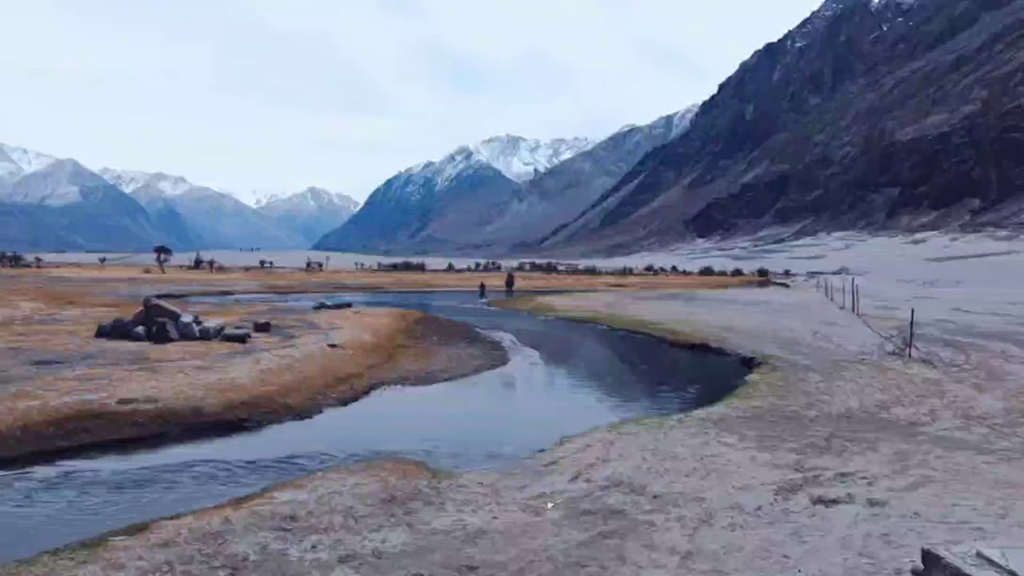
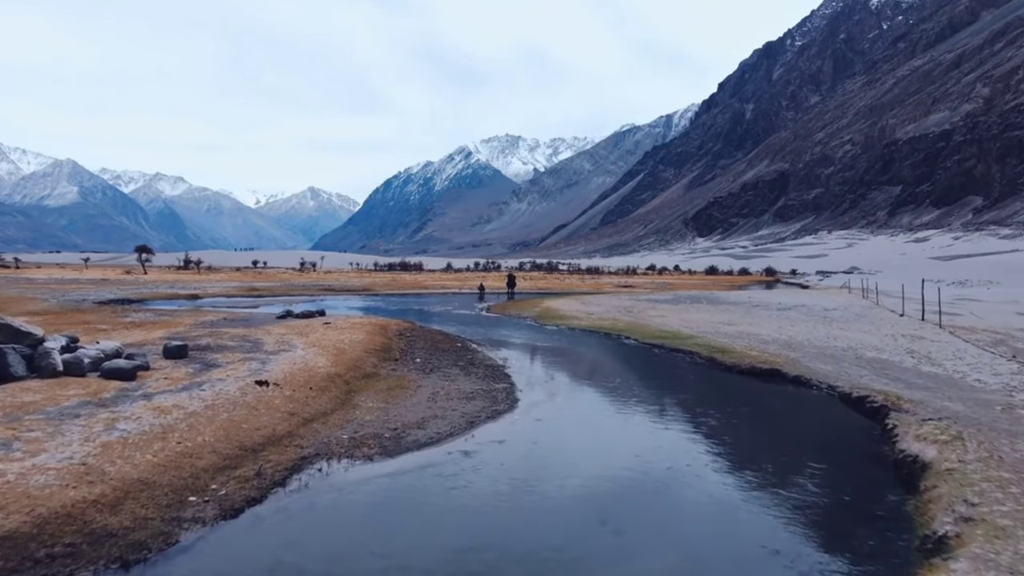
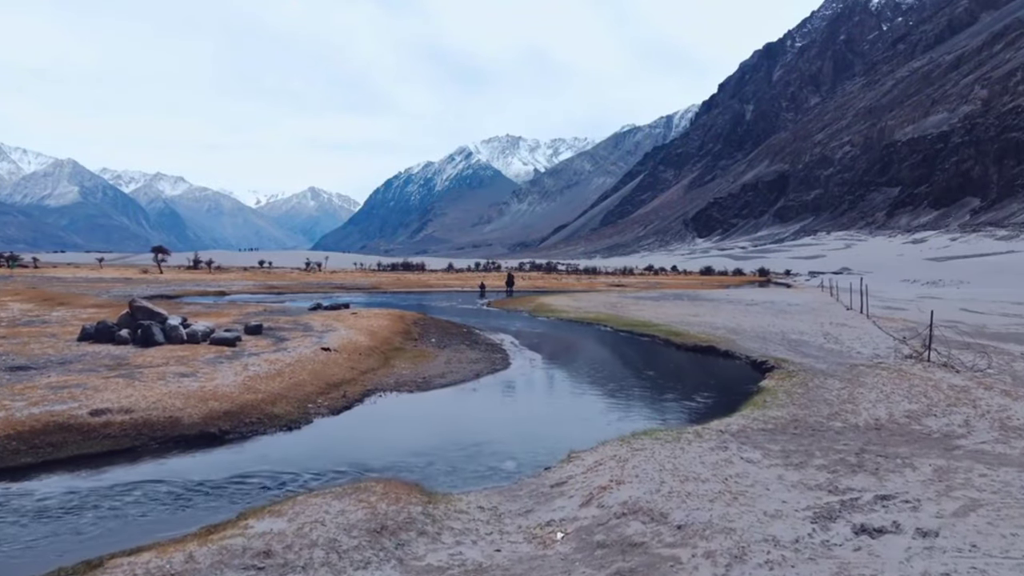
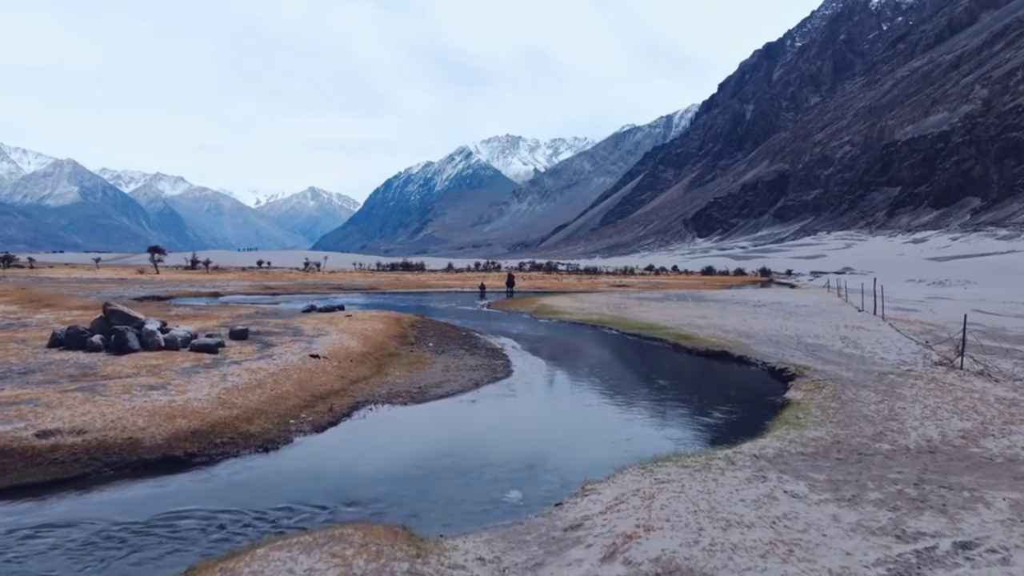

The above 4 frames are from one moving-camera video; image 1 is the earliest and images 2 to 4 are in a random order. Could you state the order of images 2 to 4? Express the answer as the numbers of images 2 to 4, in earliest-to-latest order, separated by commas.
3, 4, 2
